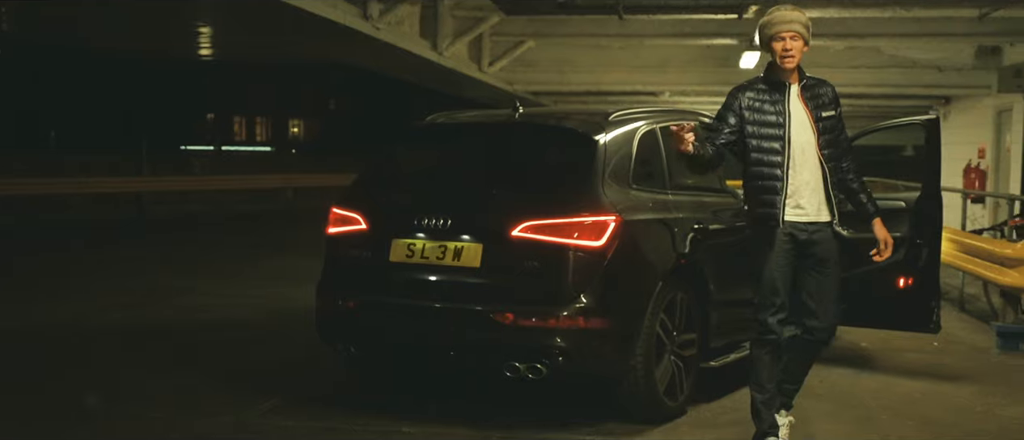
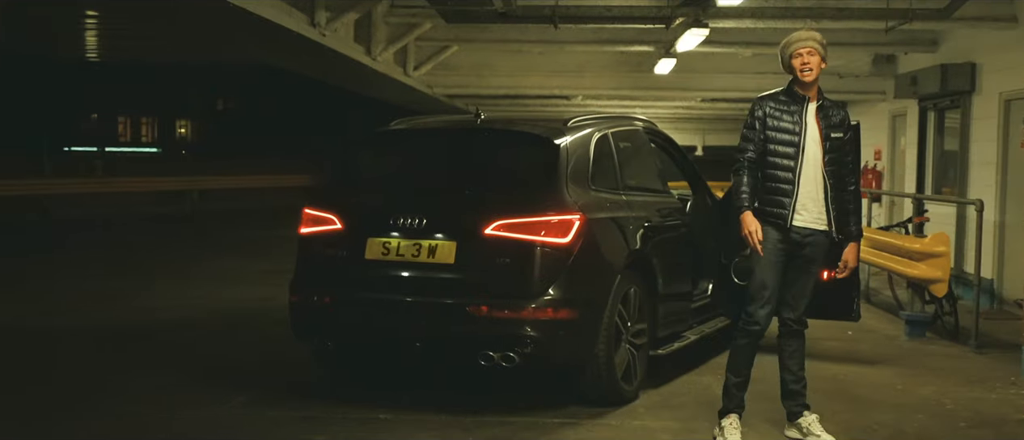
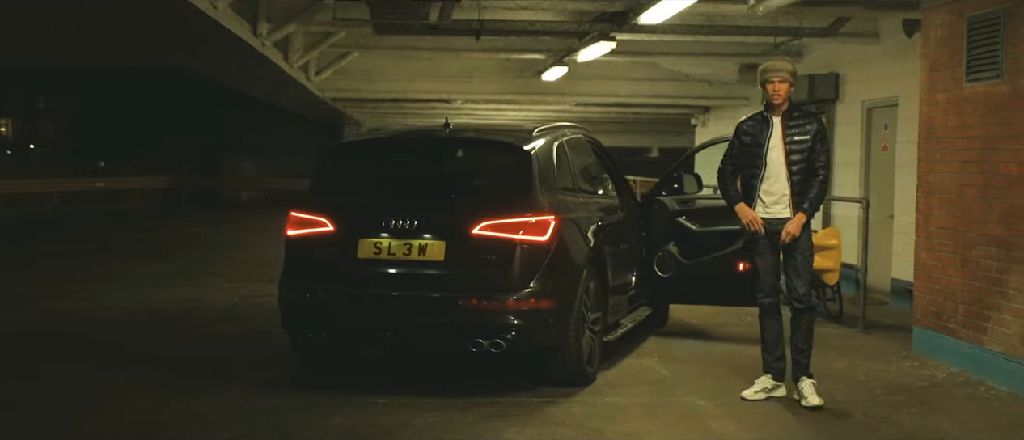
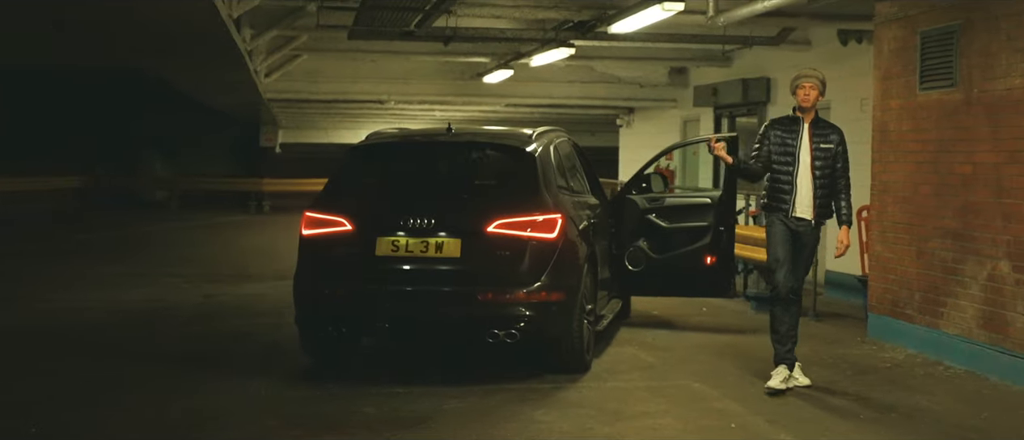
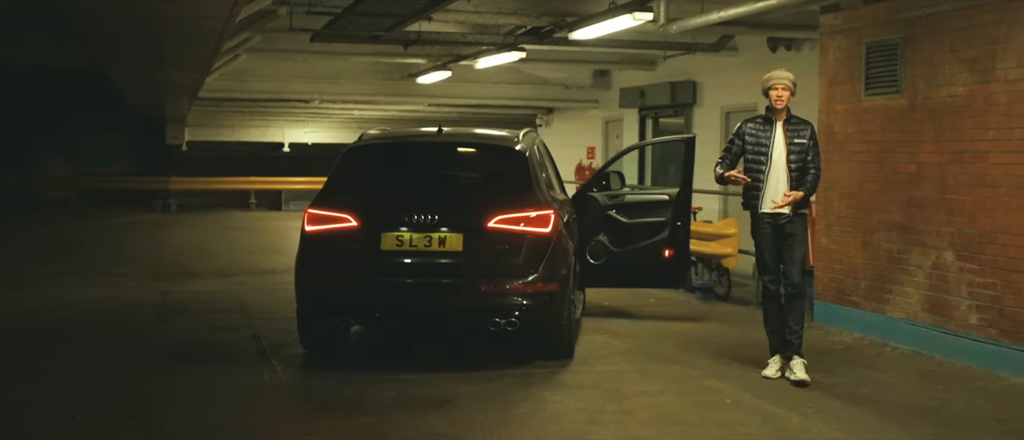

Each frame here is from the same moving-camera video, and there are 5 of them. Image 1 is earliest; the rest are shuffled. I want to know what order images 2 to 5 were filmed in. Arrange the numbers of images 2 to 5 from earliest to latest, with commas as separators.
2, 3, 4, 5
